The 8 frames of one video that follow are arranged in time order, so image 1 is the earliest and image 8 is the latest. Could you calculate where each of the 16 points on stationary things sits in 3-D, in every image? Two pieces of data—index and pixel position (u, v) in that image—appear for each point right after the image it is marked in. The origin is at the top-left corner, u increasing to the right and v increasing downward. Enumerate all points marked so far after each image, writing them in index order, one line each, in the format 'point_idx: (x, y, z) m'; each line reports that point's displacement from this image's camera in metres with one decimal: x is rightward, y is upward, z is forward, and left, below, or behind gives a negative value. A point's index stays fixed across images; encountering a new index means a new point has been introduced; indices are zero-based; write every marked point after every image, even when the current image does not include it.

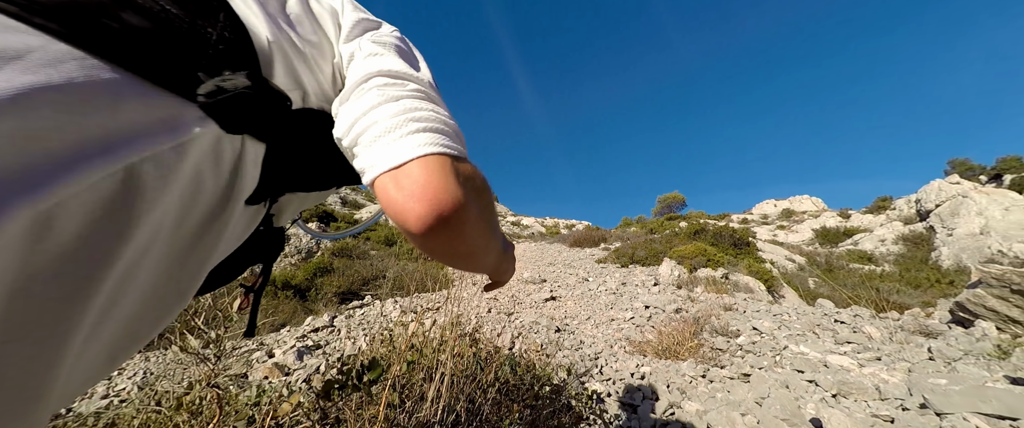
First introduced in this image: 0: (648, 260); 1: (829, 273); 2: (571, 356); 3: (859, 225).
0: (+5.2, -1.8, +12.2) m
1: (+10.3, -2.0, +10.6) m
2: (+0.6, -1.5, +3.3) m
3: (+20.3, -0.7, +19.0) m
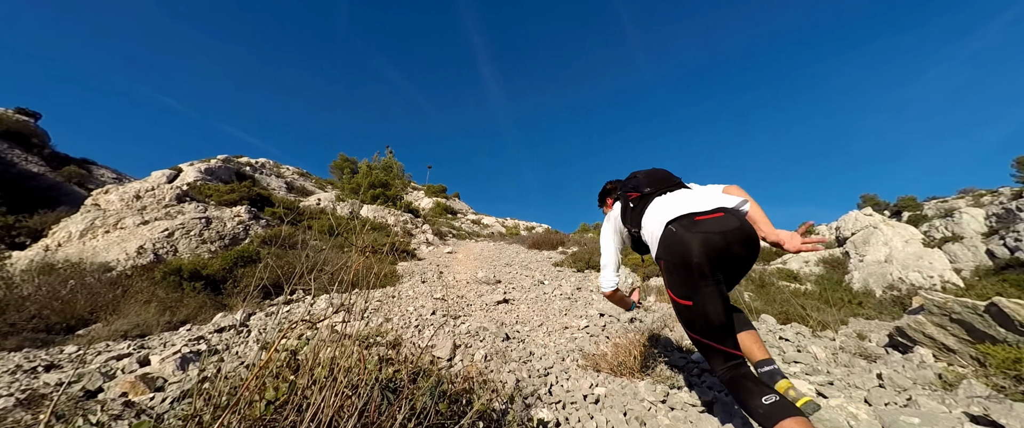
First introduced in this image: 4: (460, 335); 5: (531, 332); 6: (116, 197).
0: (+3.5, -2.0, +12.3) m
1: (+8.7, -2.6, +11.3) m
2: (0.0, -1.4, +2.9) m
3: (+17.8, -1.9, +20.7) m
4: (-0.6, -1.4, +3.7) m
5: (+0.3, -1.6, +4.3) m
6: (-10.4, +0.5, +8.3) m
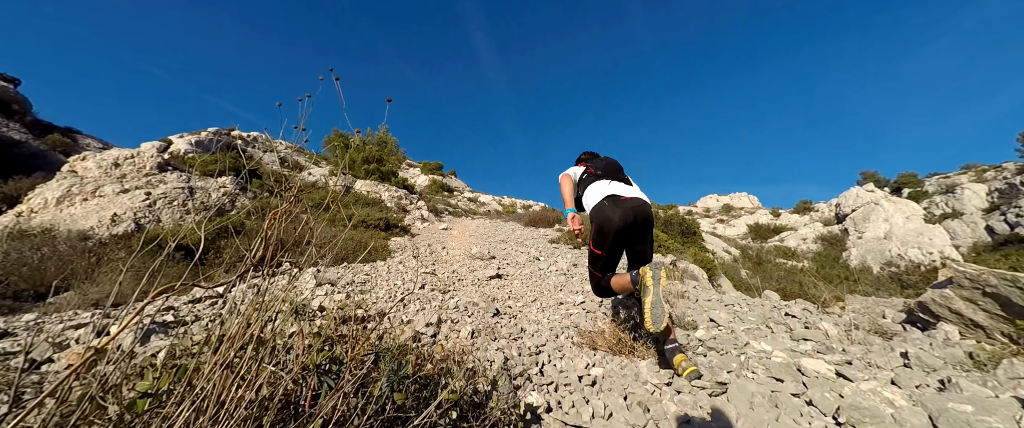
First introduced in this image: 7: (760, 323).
0: (+3.4, -1.1, +12.0) m
1: (+8.5, -1.8, +11.1) m
2: (0.0, -1.1, +2.6) m
3: (+17.6, -0.6, +20.6) m
4: (-0.7, -1.1, +3.5) m
5: (+0.2, -1.2, +4.0) m
6: (-10.5, +1.2, +7.9) m
7: (+3.0, -1.4, +3.9) m
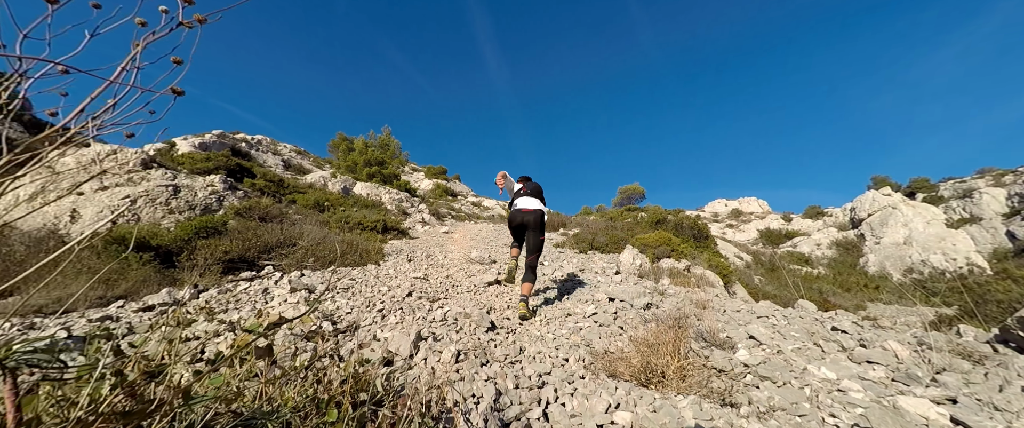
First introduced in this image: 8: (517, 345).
0: (+3.4, -1.2, +11.4) m
1: (+8.6, -1.9, +10.4) m
2: (-0.1, -1.0, +2.0) m
3: (+17.8, -0.9, +19.8) m
4: (-0.7, -1.0, +2.9) m
5: (+0.2, -1.2, +3.4) m
6: (-10.4, +1.2, +7.4) m
7: (+3.0, -1.3, +3.3) m
8: (0.0, -1.1, +2.6) m
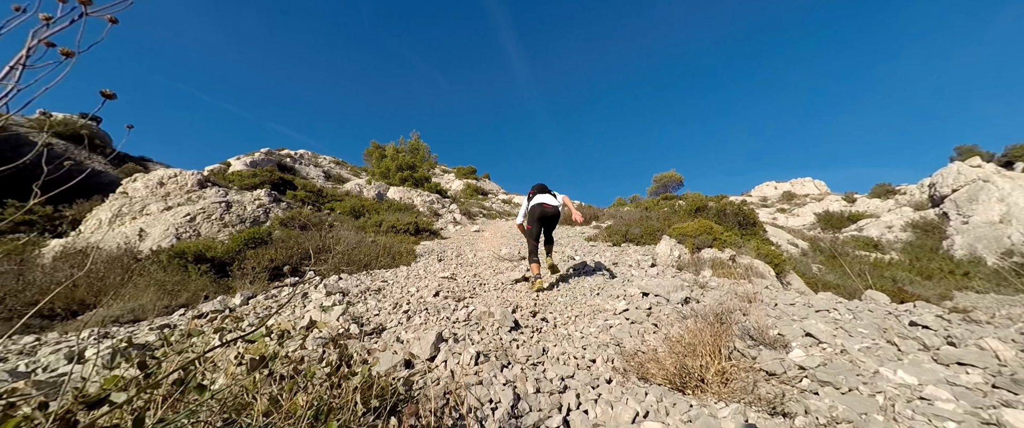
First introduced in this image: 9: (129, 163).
0: (+4.5, -0.9, +10.9) m
1: (+9.6, -1.3, +9.4) m
2: (0.0, -1.0, +1.9) m
3: (+19.6, +0.3, +17.7) m
4: (-0.5, -1.0, +2.8) m
5: (+0.4, -1.1, +3.3) m
6: (-9.8, +0.9, +8.3) m
7: (+3.3, -1.1, +2.8) m
8: (+0.2, -1.0, +2.5) m
9: (-15.4, +2.2, +12.7) m
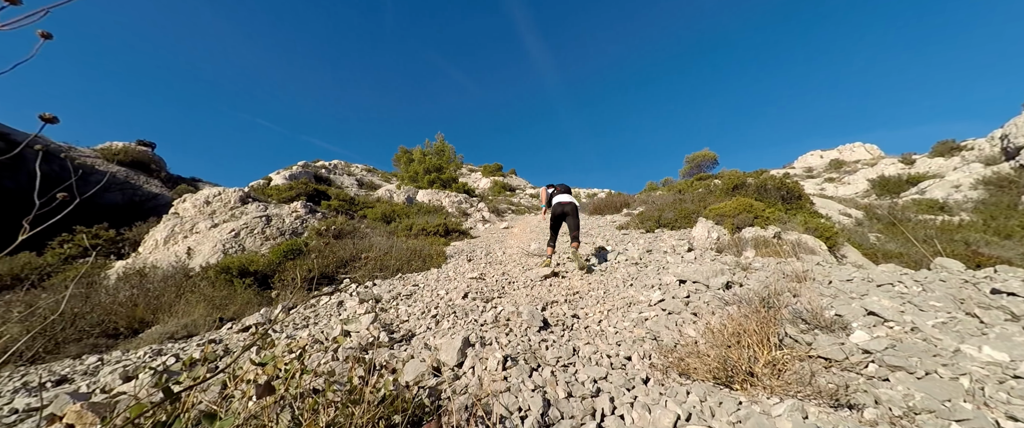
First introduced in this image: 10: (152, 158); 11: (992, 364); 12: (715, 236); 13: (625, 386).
0: (+5.4, -0.3, +10.4) m
1: (+10.4, -0.3, +8.5) m
2: (+0.2, -1.0, +1.9) m
3: (+20.8, +2.3, +15.9) m
4: (-0.3, -1.0, +2.8) m
5: (+0.7, -1.0, +3.2) m
6: (-9.2, +0.1, +9.1) m
7: (+3.5, -0.8, +2.5) m
8: (+0.5, -1.0, +2.4) m
9: (-14.5, +1.0, +13.9) m
10: (-16.0, +2.1, +14.1) m
11: (+2.7, -0.8, +1.7) m
12: (+4.9, -0.5, +7.6) m
13: (+0.6, -1.0, +1.8) m
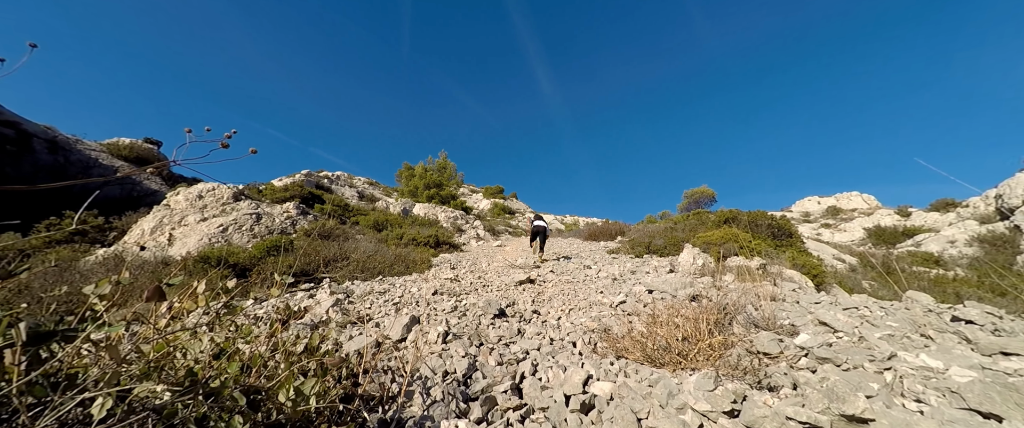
0: (+5.0, -1.2, +10.4) m
1: (+10.0, -1.4, +8.5) m
2: (-0.2, -0.8, +1.9) m
3: (+20.6, -0.2, +16.1) m
4: (-0.7, -0.9, +2.8) m
5: (+0.3, -1.0, +3.2) m
6: (-9.5, +0.5, +9.2) m
7: (+3.1, -0.9, +2.5) m
8: (+0.1, -0.9, +2.4) m
9: (-14.7, +1.4, +14.1) m
10: (-16.1, +2.6, +14.3) m
11: (+2.3, -0.8, +1.8) m
12: (+4.5, -1.2, +7.6) m
13: (+0.3, -0.8, +1.8) m
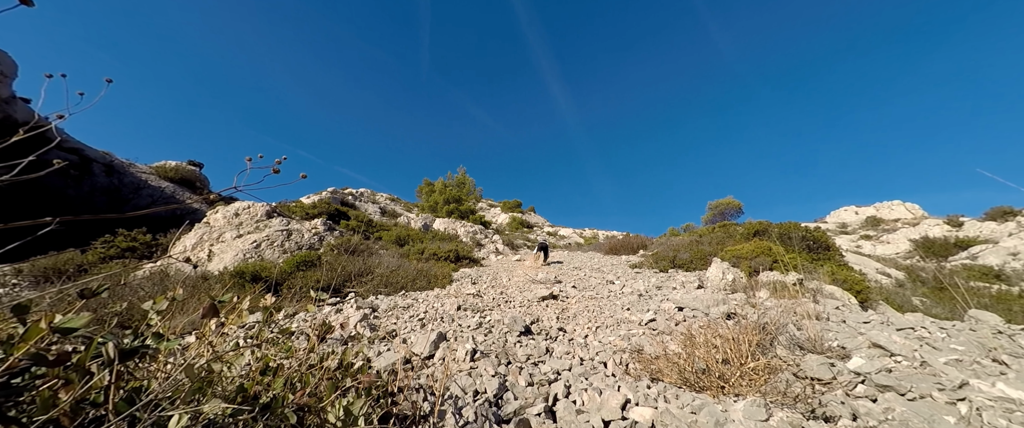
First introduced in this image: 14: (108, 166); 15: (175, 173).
0: (+5.7, -1.6, +10.0) m
1: (+10.5, -1.7, +7.8) m
2: (0.0, -0.9, +1.8) m
3: (+21.6, -0.7, +14.8) m
4: (-0.4, -1.0, +2.8) m
5: (+0.6, -1.1, +3.1) m
6: (-8.9, 0.0, +9.7) m
7: (+3.3, -1.0, +2.3) m
8: (+0.3, -1.0, +2.4) m
9: (-13.8, +0.6, +14.9) m
10: (-15.2, +1.8, +15.3) m
11: (+2.5, -0.9, +1.6) m
12: (+5.0, -1.5, +7.3) m
13: (+0.4, -0.9, +1.7) m
14: (-15.9, +1.9, +12.5) m
15: (-15.2, +1.9, +14.3) m
